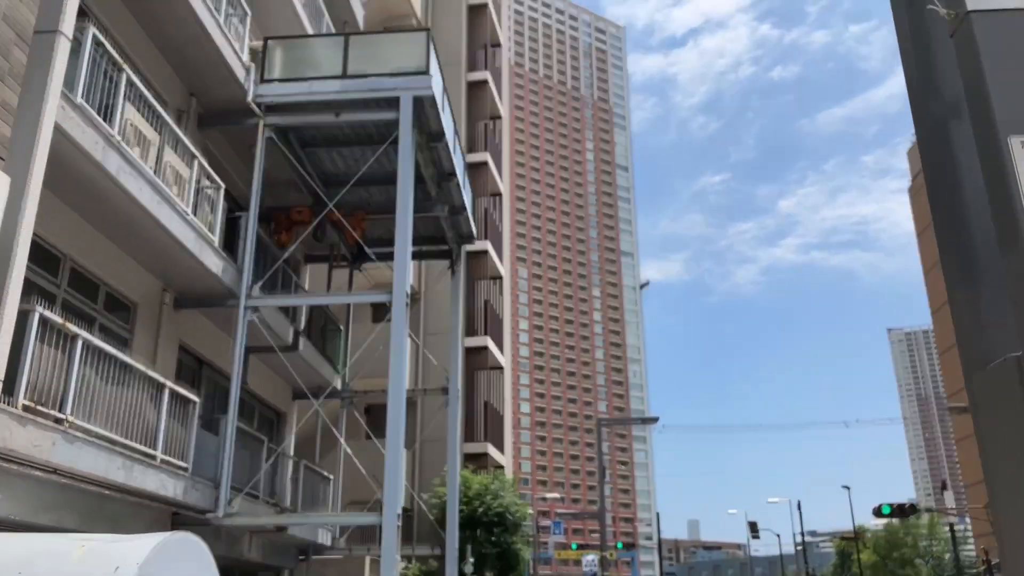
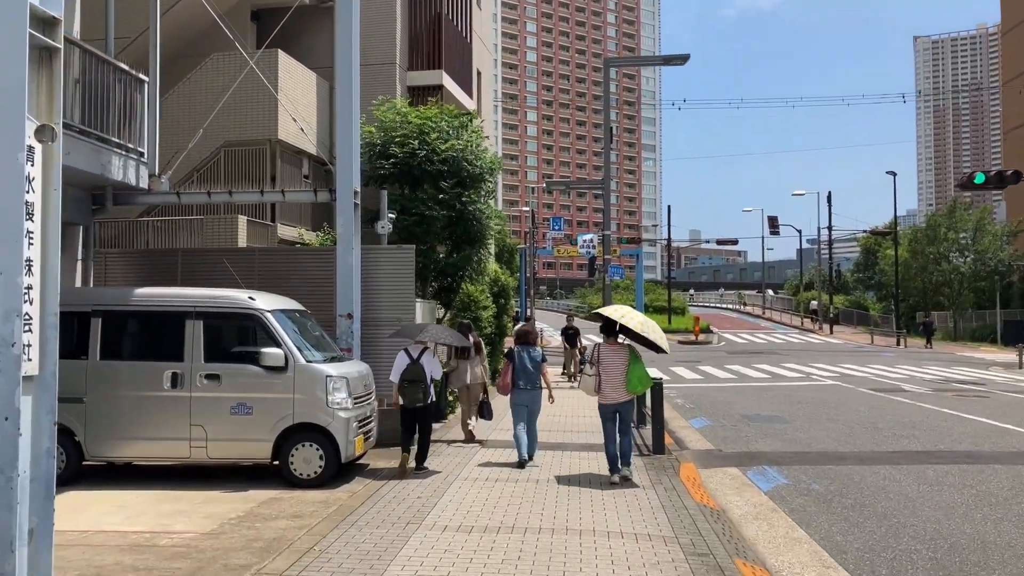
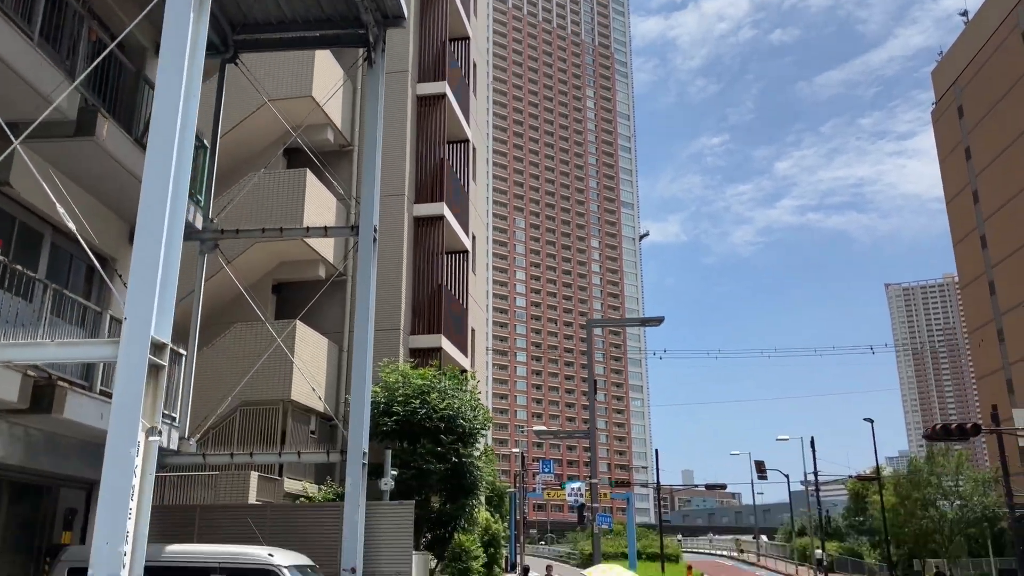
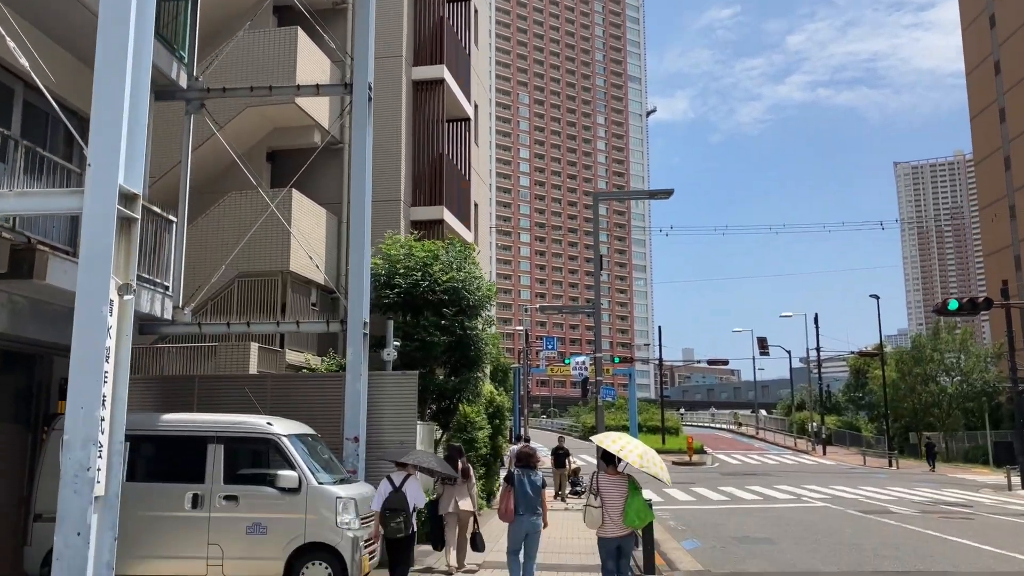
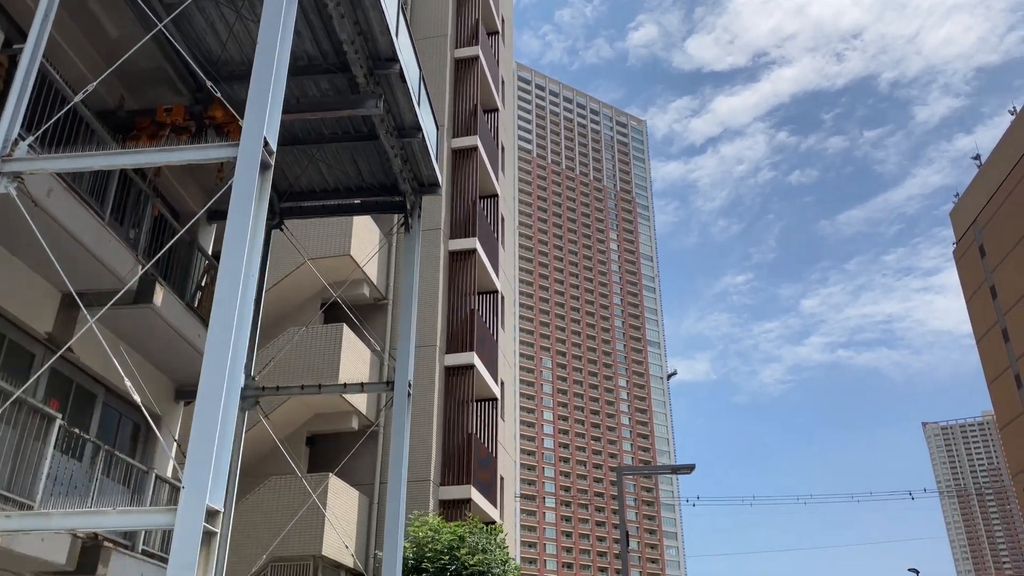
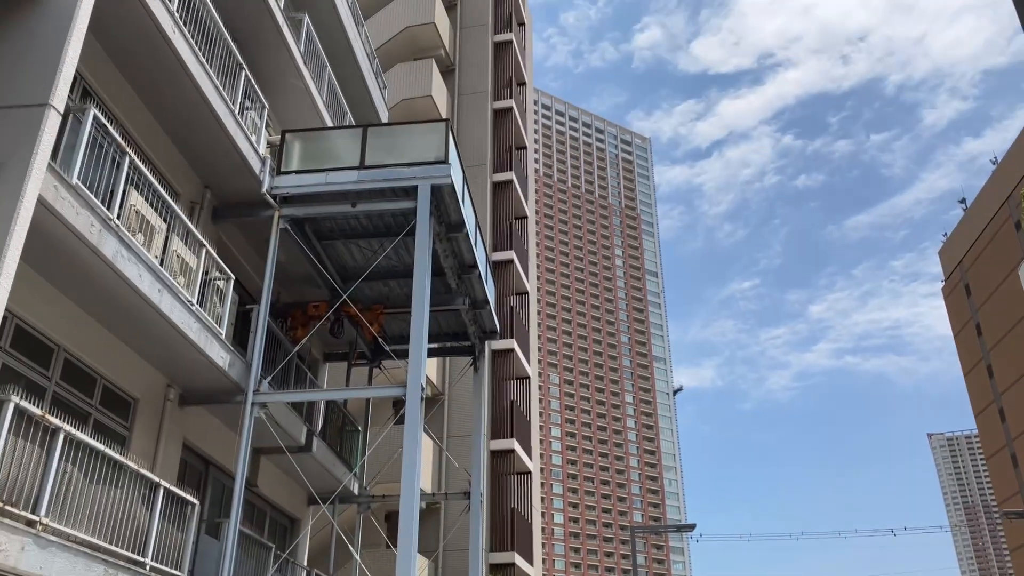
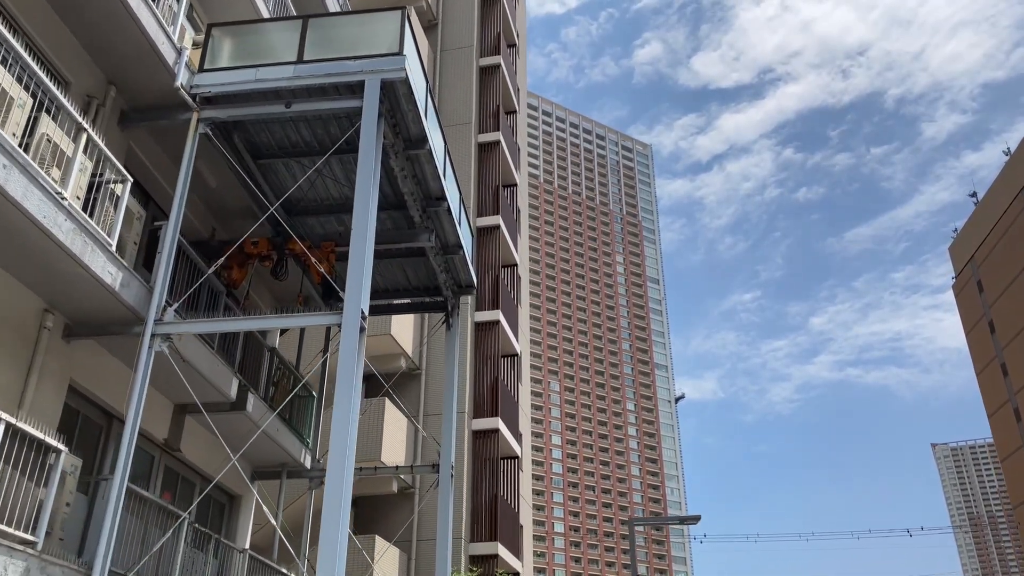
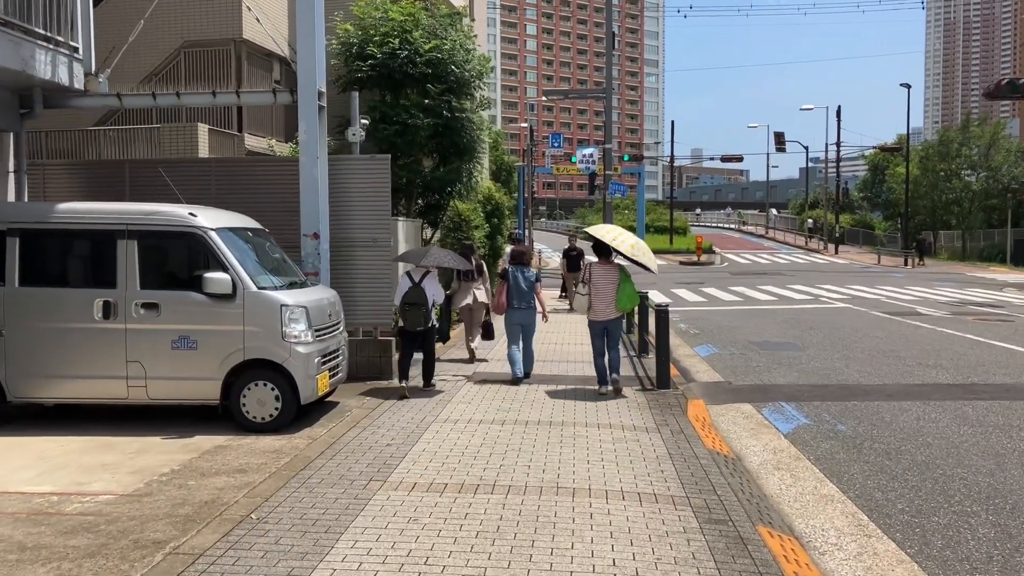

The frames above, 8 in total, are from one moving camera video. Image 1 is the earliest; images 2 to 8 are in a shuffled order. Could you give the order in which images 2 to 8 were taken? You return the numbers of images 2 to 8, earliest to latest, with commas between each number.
6, 7, 5, 3, 4, 2, 8
